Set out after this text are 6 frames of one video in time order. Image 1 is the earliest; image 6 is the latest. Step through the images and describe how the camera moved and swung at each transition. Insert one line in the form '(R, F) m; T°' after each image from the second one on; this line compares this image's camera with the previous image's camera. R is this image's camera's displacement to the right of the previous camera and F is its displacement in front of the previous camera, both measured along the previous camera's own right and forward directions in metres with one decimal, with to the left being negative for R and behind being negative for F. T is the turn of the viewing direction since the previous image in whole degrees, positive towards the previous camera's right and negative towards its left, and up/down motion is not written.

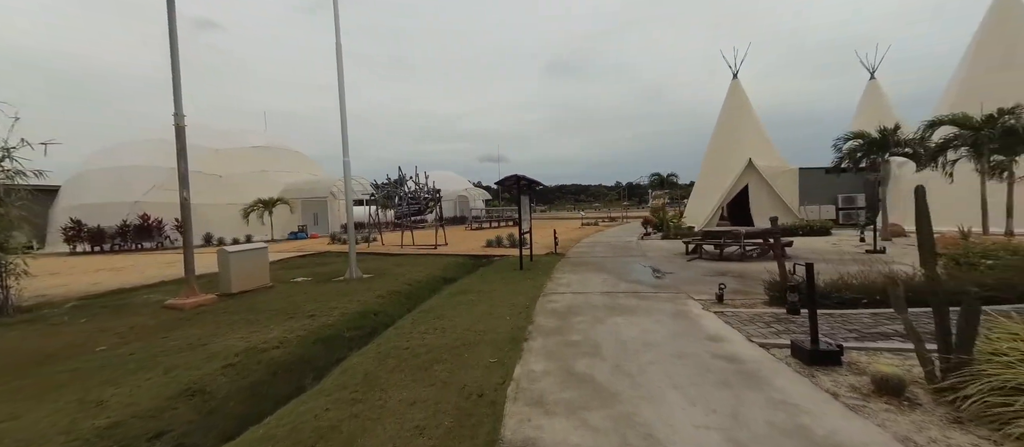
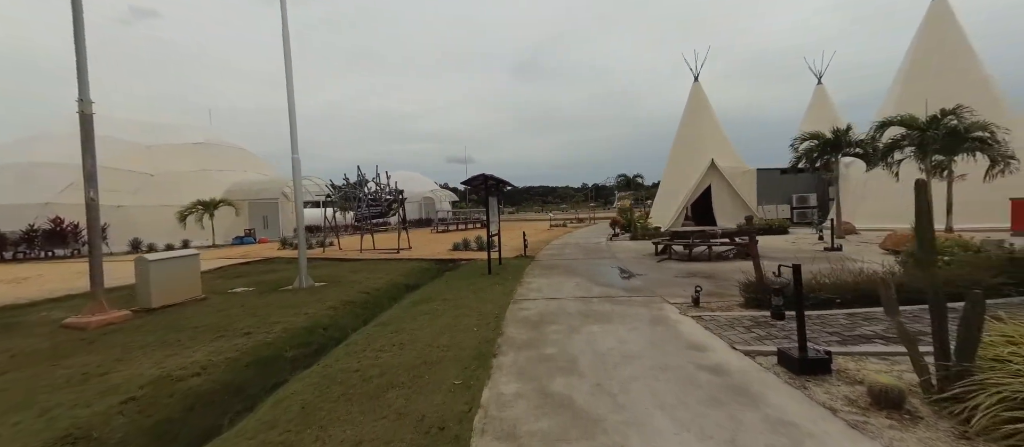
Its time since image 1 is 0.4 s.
(0.0, +0.4) m; +5°
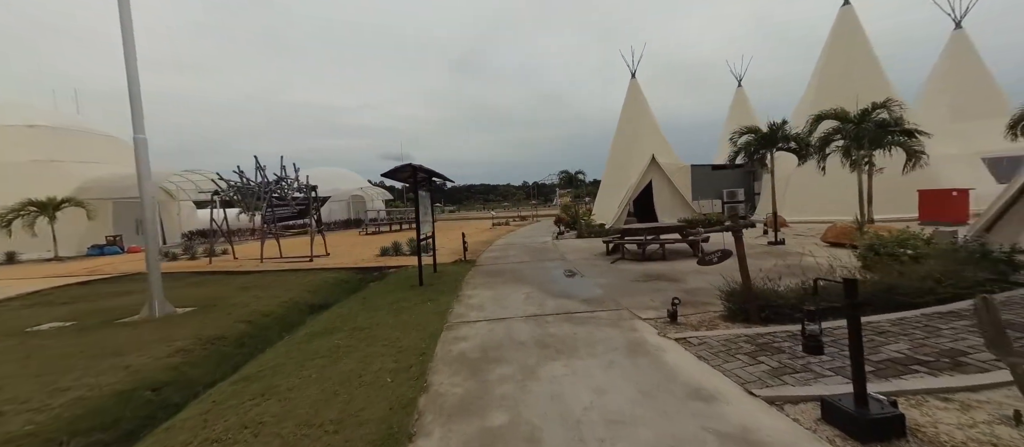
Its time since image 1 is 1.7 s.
(+0.1, +1.3) m; +9°
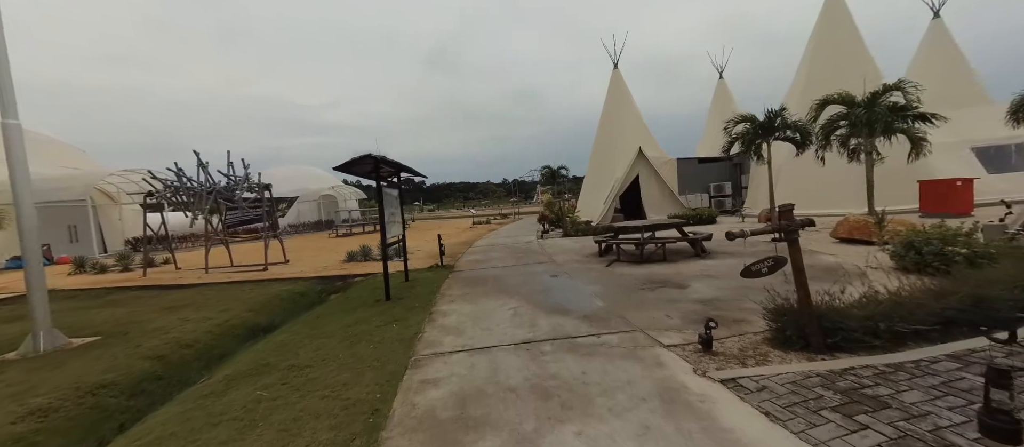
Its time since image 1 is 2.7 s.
(0.0, +1.1) m; +3°
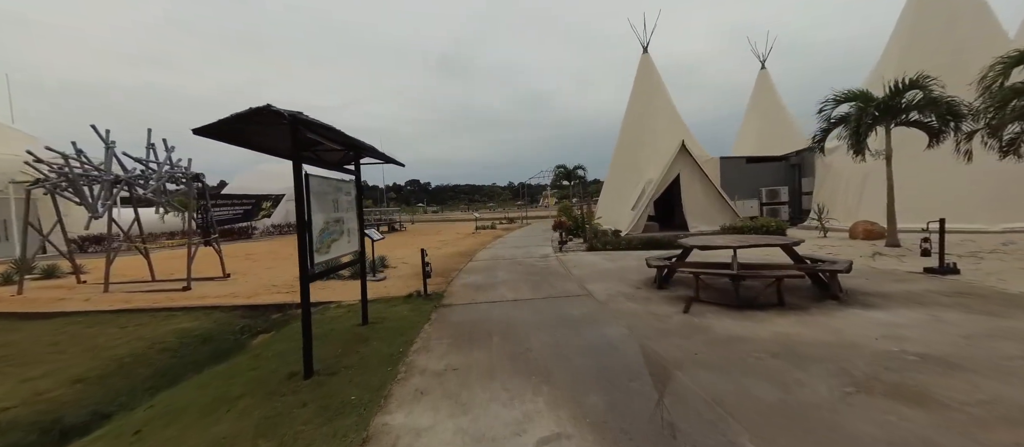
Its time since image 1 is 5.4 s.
(-0.2, +3.1) m; -1°
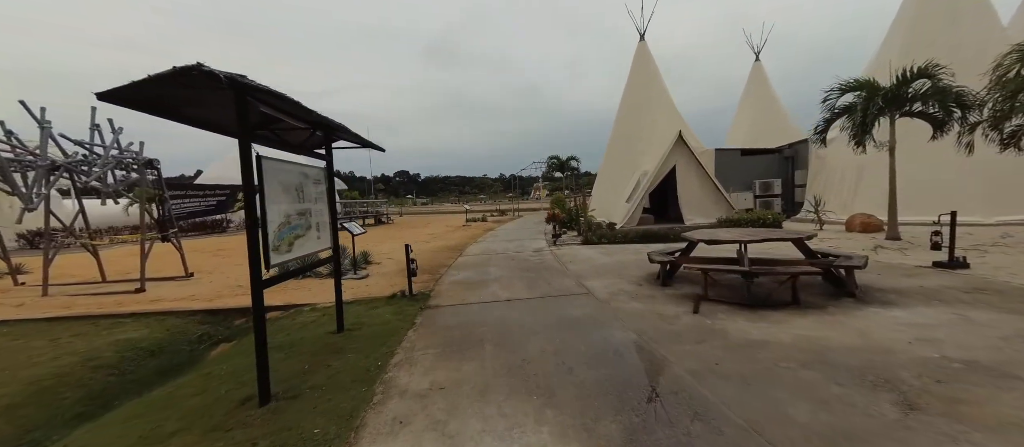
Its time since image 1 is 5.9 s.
(0.0, +0.5) m; +2°
